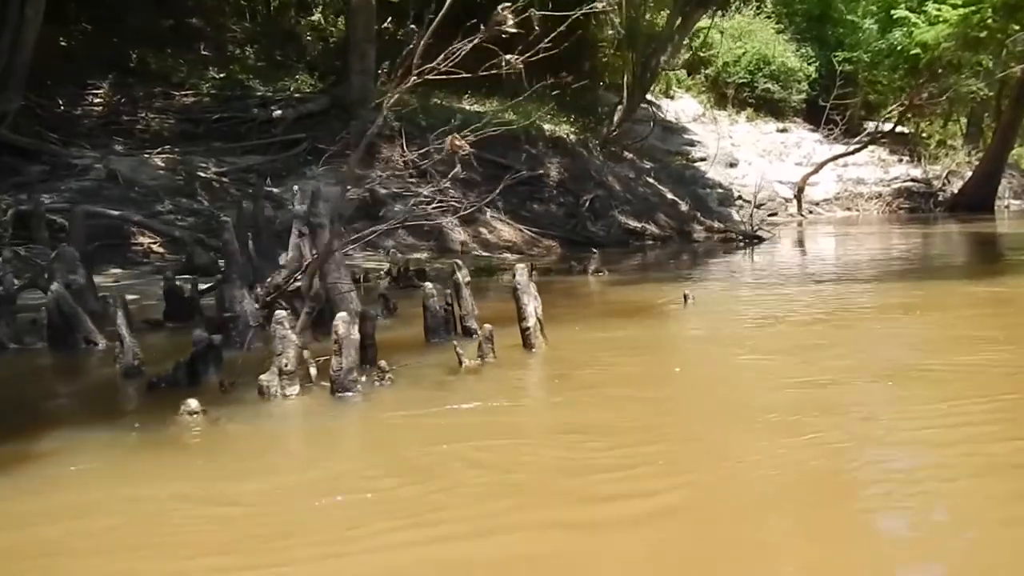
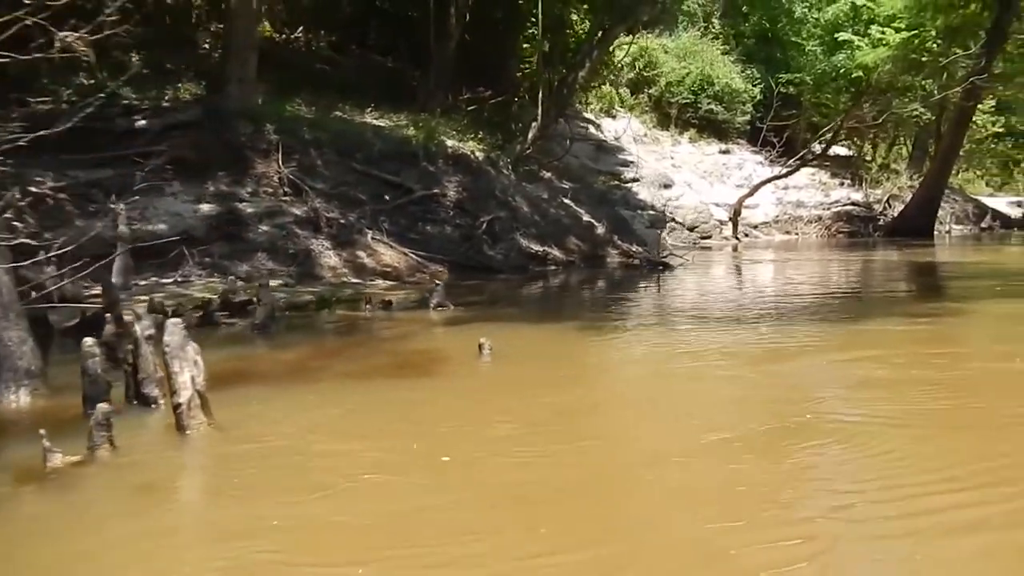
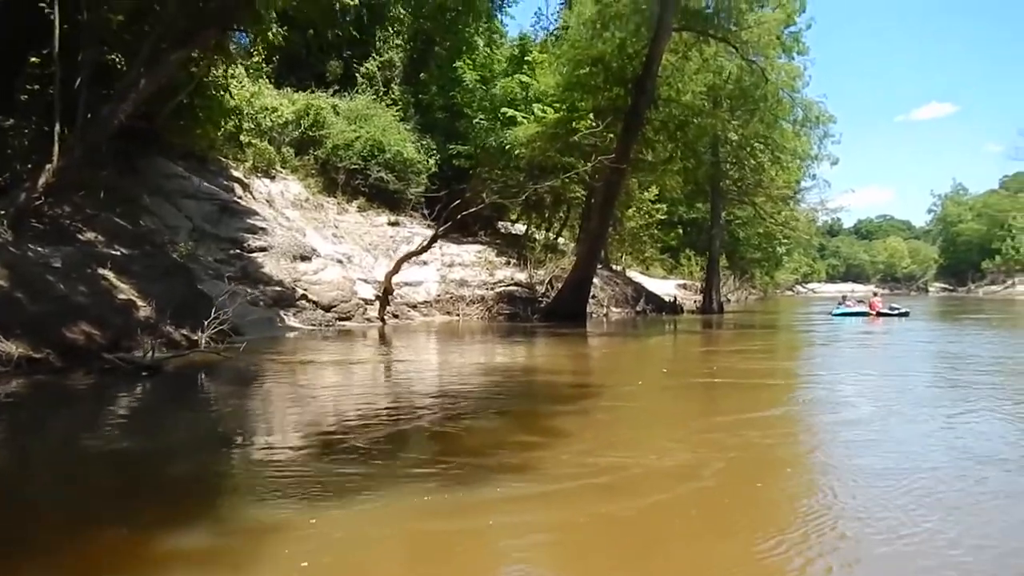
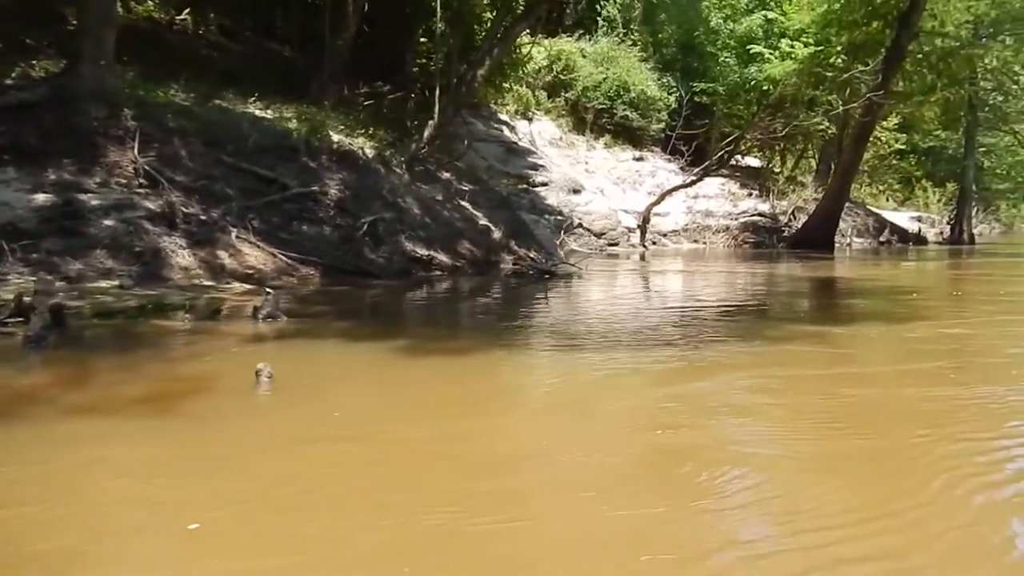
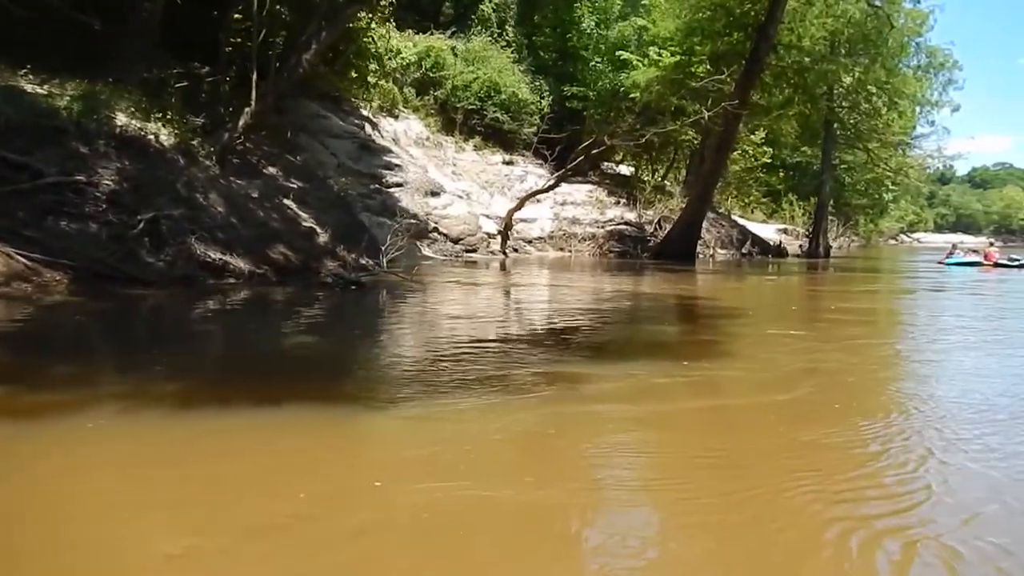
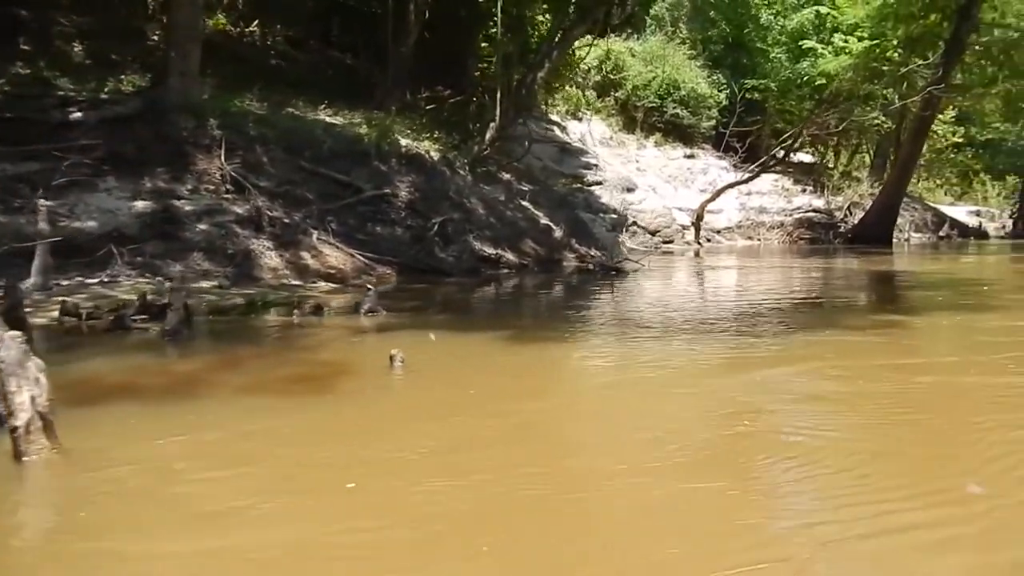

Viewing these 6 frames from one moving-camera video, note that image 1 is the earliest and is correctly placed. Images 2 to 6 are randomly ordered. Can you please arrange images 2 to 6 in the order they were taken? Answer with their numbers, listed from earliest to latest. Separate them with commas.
2, 6, 4, 5, 3
